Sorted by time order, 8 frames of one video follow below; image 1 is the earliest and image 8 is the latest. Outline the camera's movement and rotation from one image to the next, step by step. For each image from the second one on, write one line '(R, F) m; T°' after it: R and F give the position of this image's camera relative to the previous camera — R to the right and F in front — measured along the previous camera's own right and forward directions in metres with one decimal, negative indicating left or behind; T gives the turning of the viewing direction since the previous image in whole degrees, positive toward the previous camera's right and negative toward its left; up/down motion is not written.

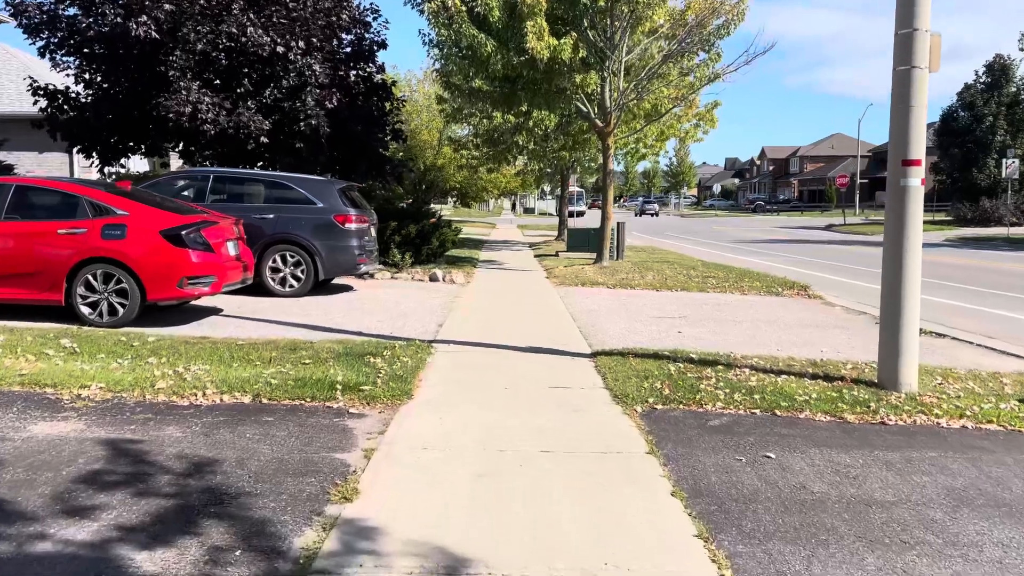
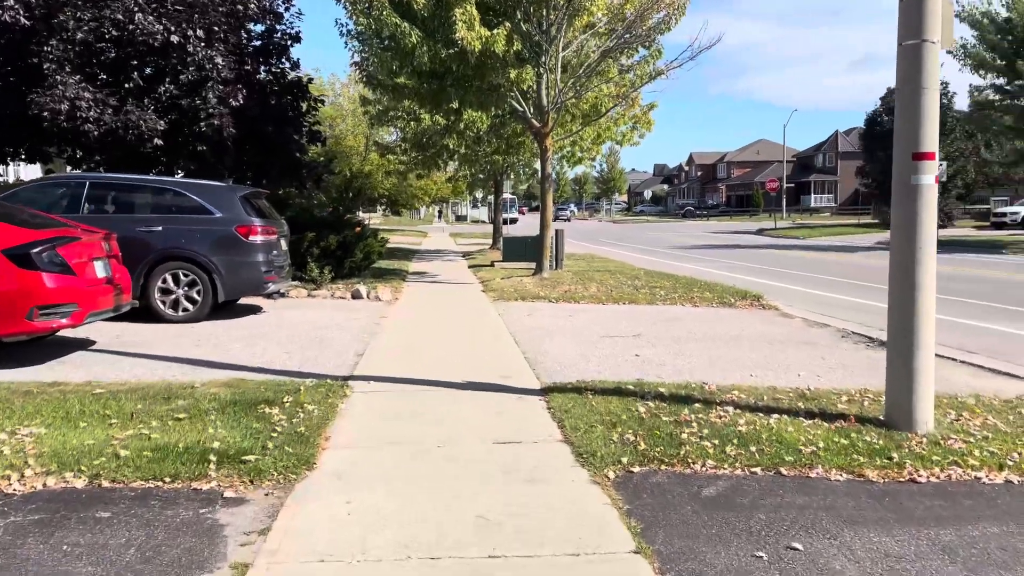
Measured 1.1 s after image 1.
(0.0, +1.4) m; +5°
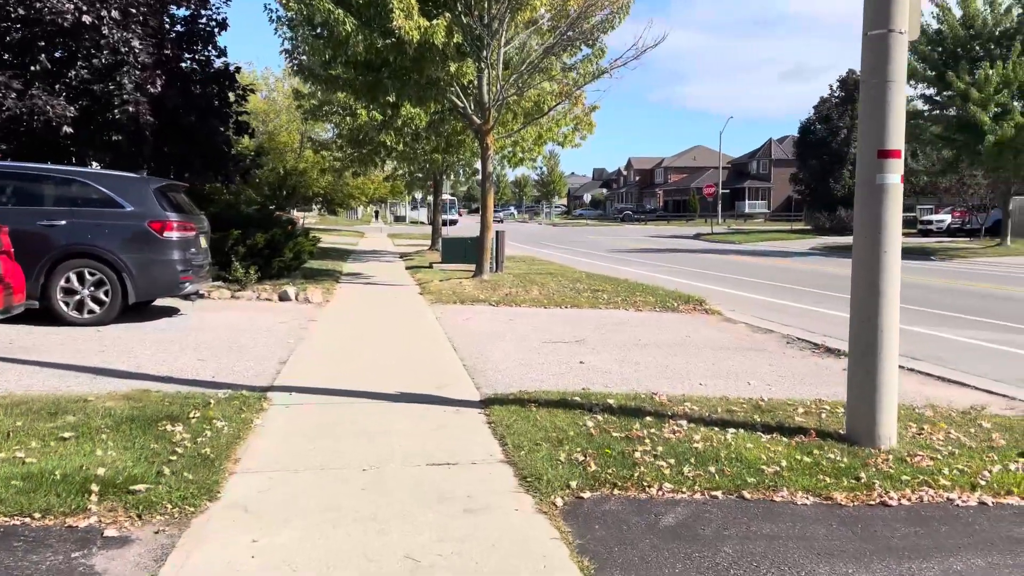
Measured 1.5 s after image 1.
(0.0, +0.5) m; +4°
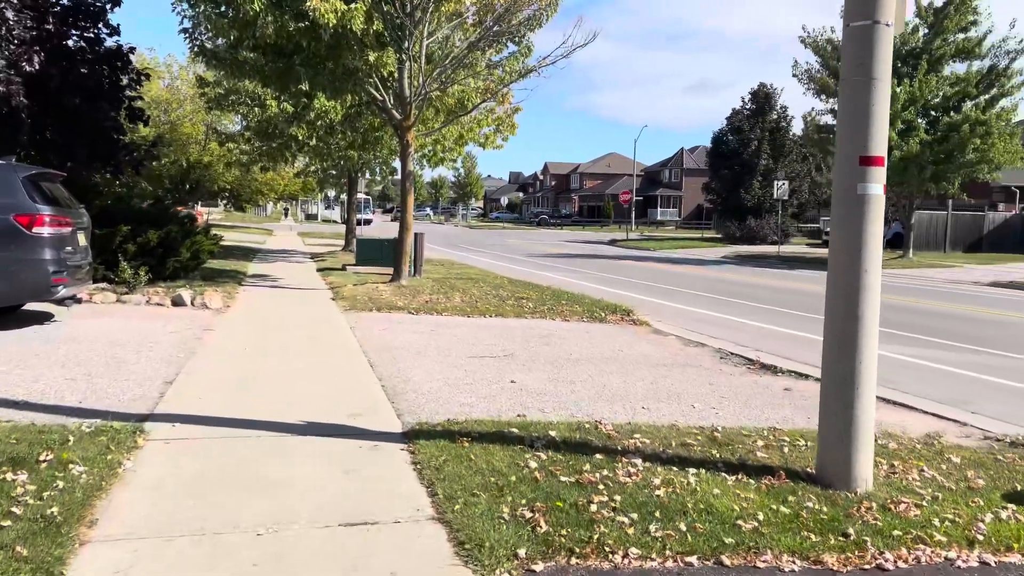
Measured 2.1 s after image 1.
(-0.1, +0.8) m; +6°
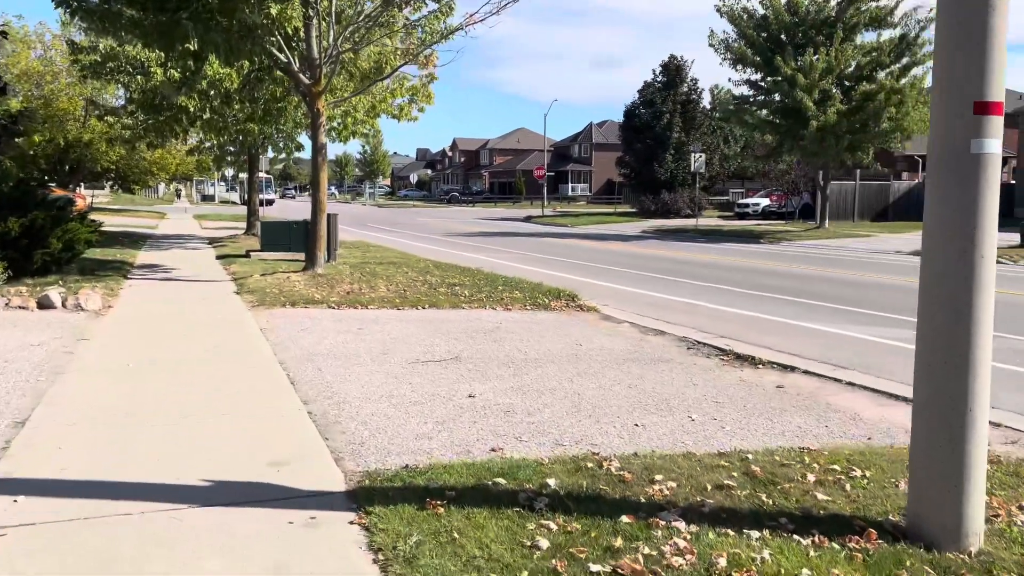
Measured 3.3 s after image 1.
(-0.3, +1.4) m; +7°
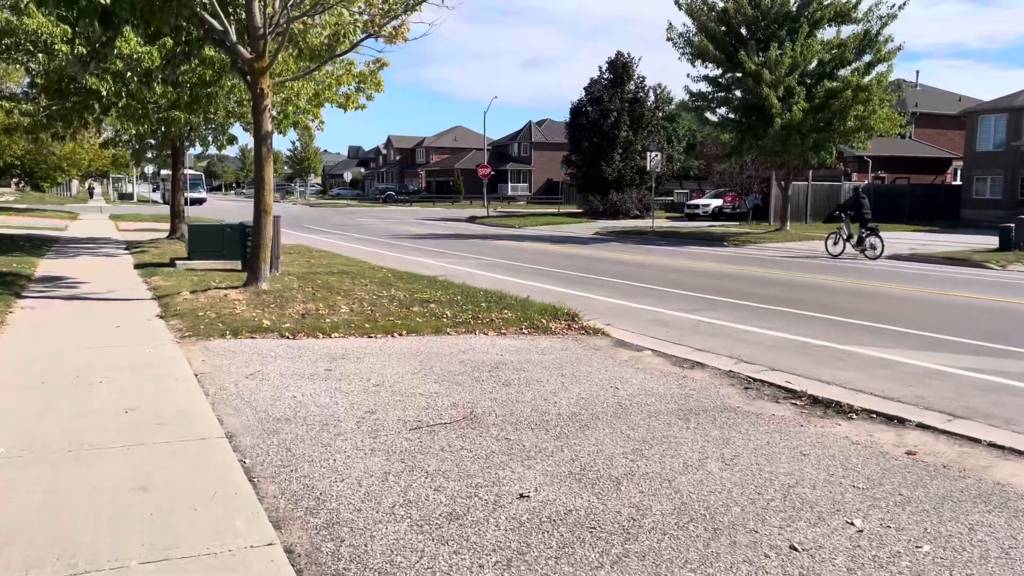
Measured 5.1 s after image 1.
(-0.7, +2.0) m; +5°
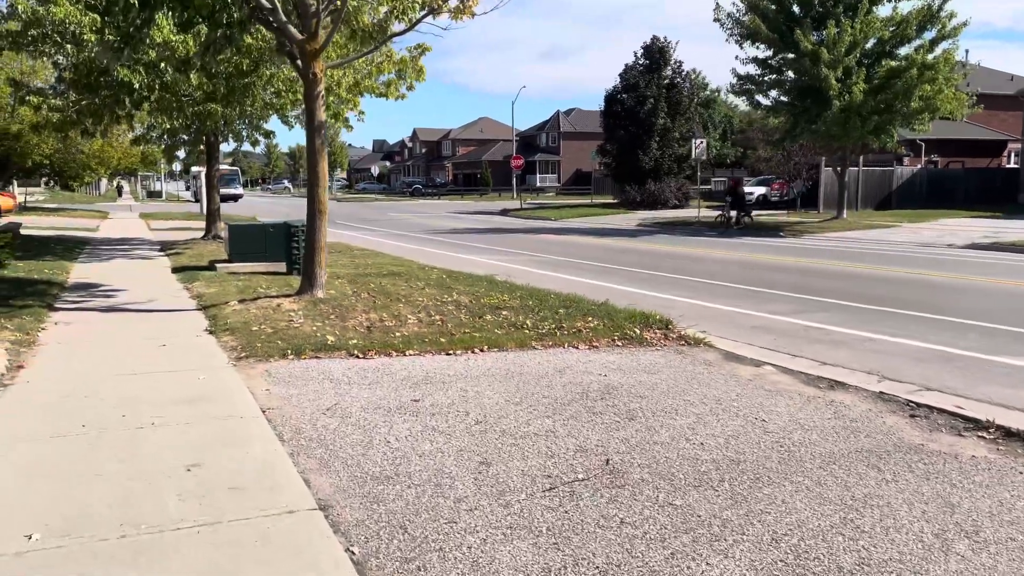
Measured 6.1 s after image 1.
(-0.7, +1.1) m; -2°
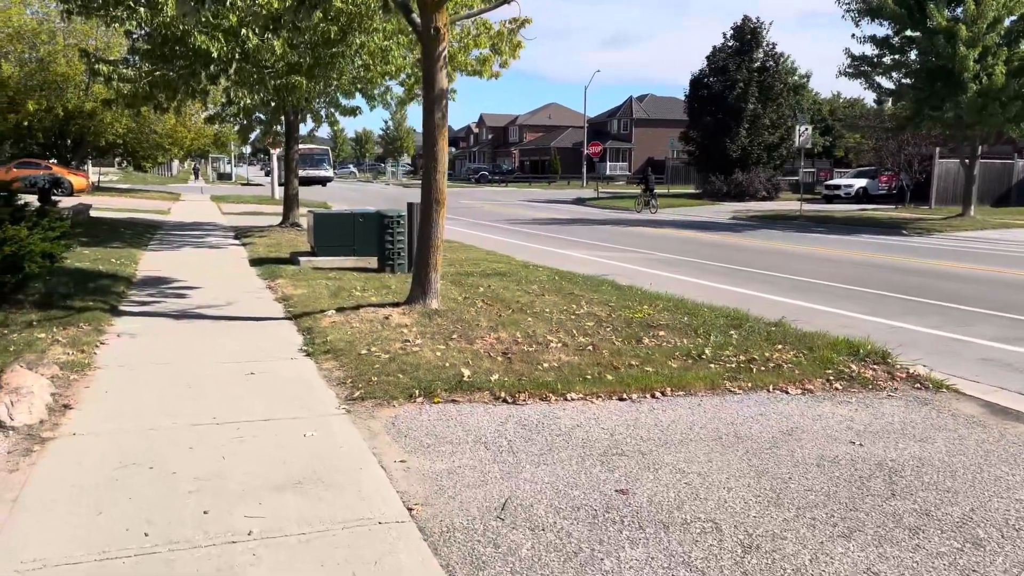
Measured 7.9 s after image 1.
(-1.0, +1.9) m; -4°
